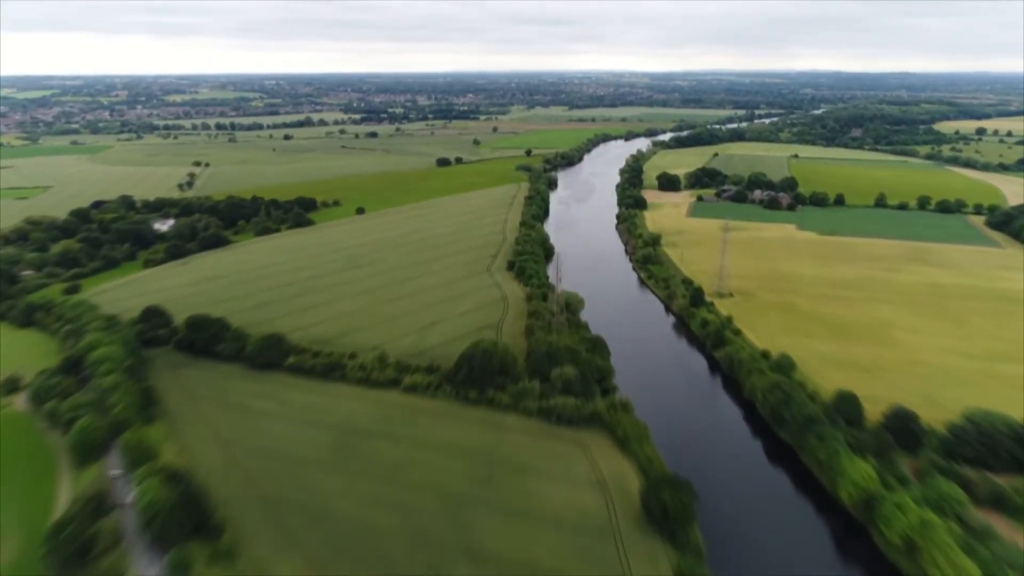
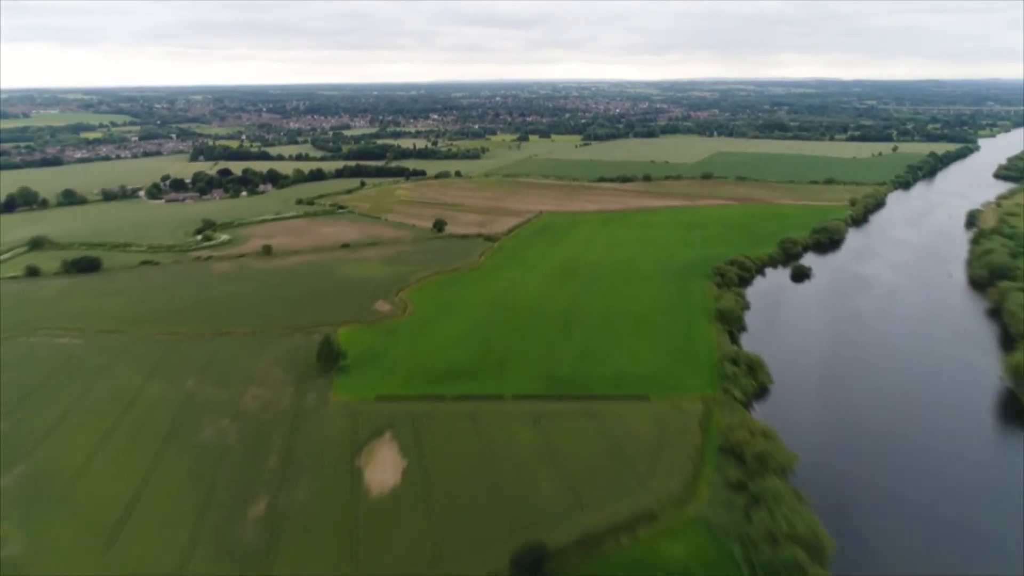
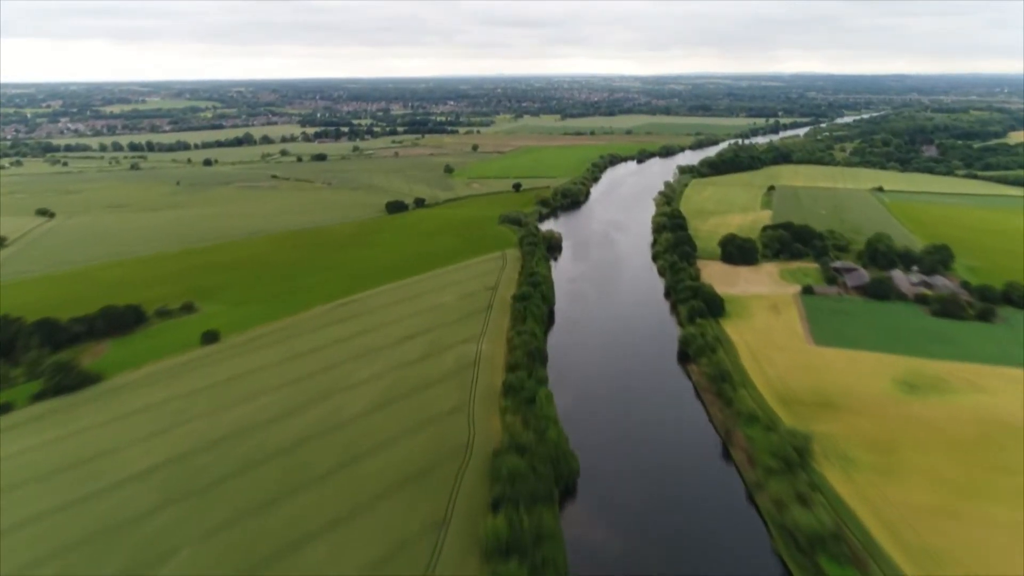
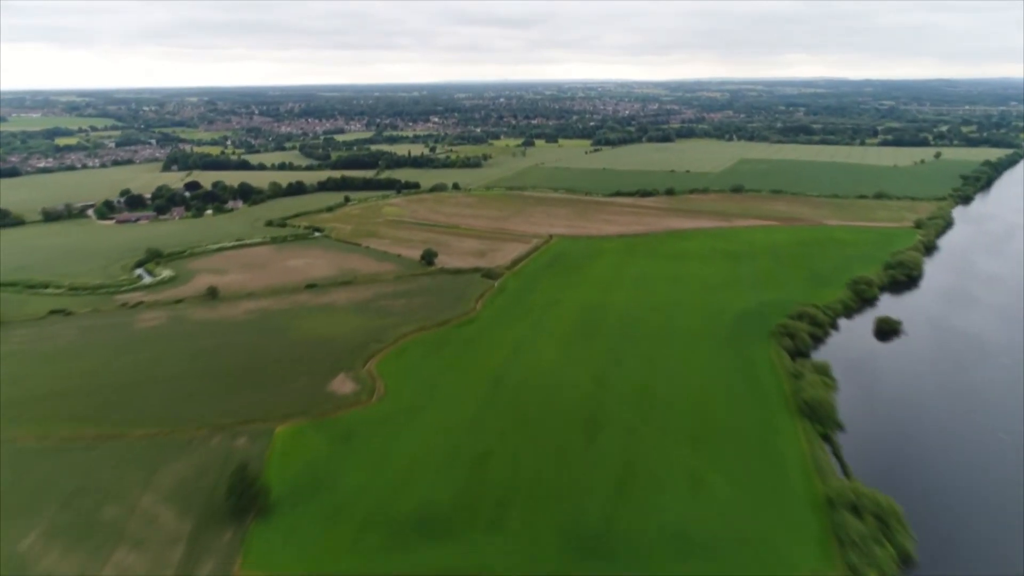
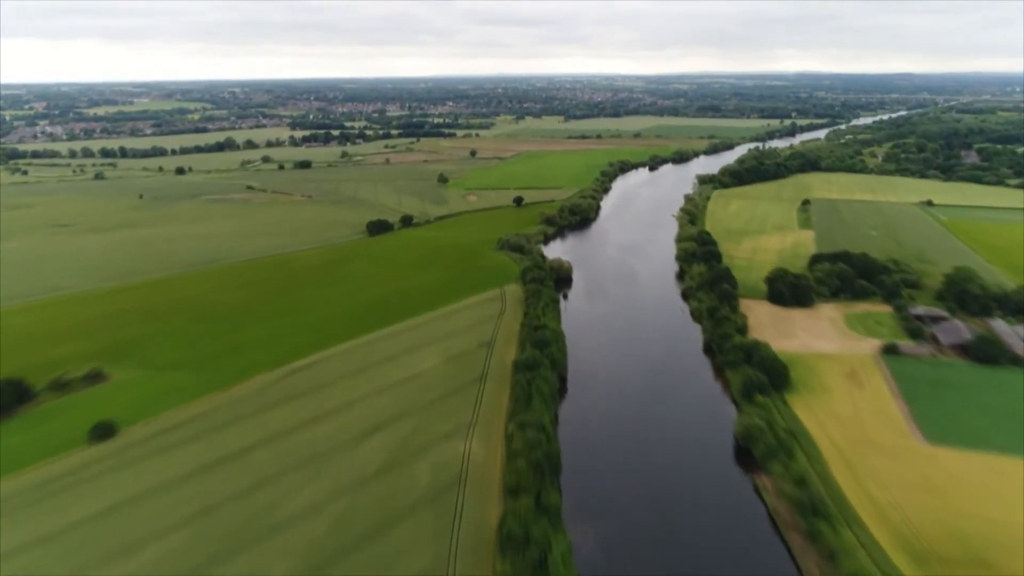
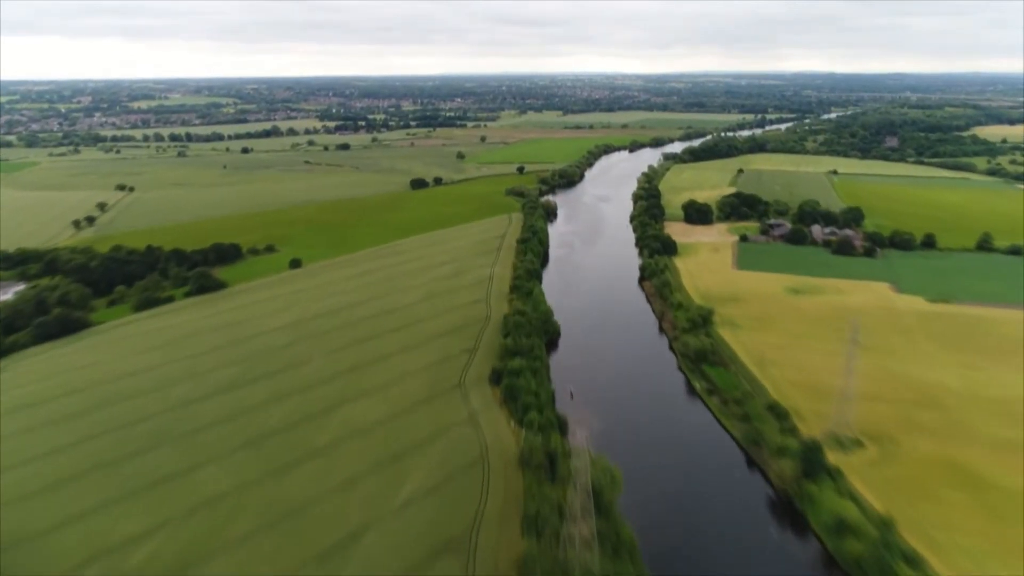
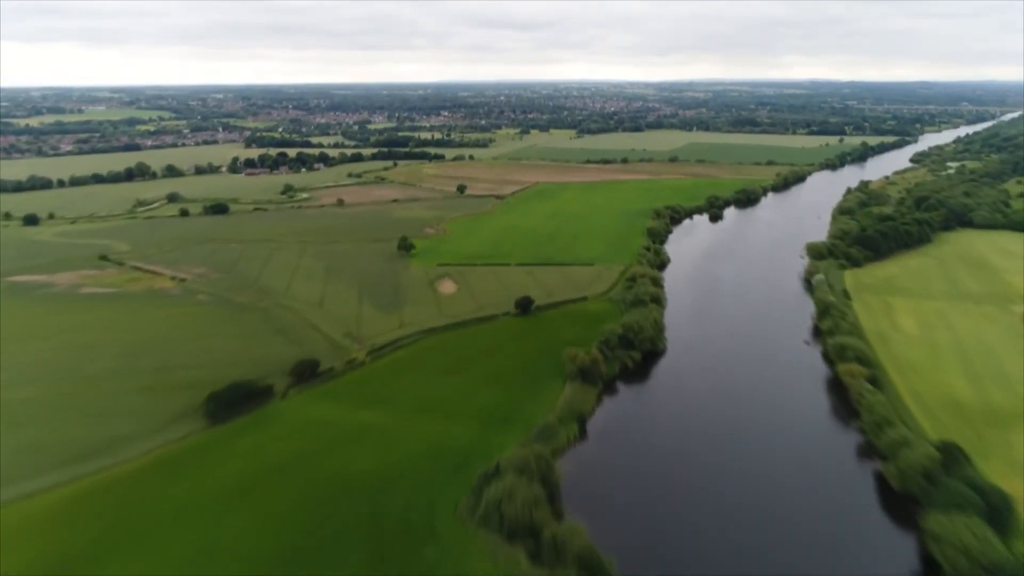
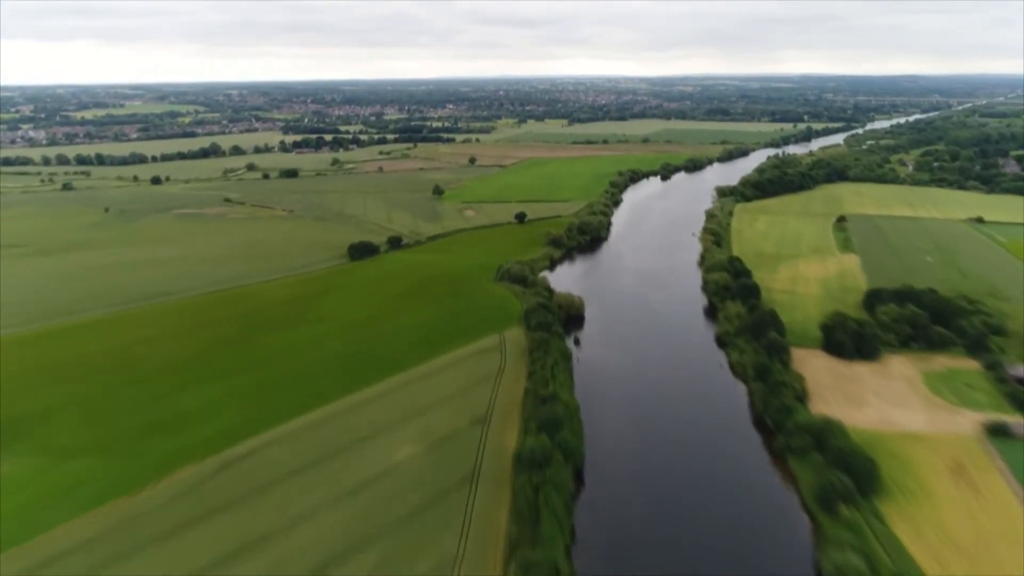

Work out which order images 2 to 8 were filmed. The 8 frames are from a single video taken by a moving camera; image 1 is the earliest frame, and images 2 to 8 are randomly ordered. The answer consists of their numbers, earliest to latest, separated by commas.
6, 3, 5, 8, 7, 2, 4
